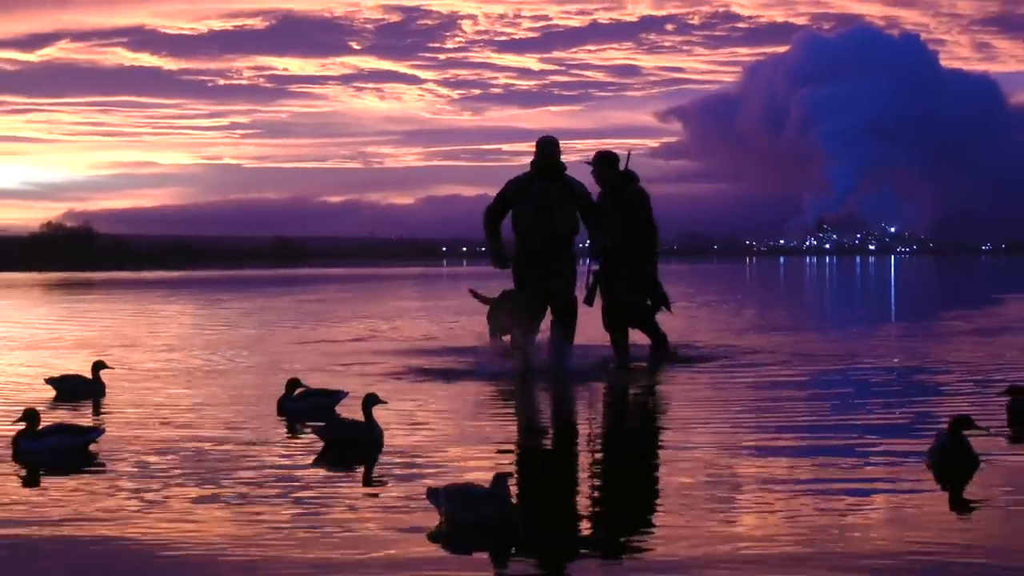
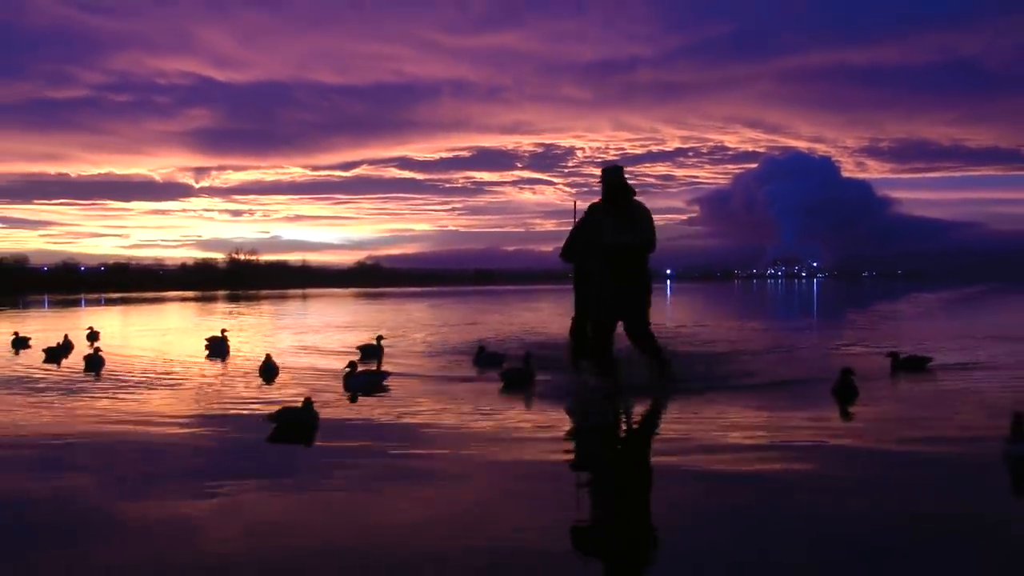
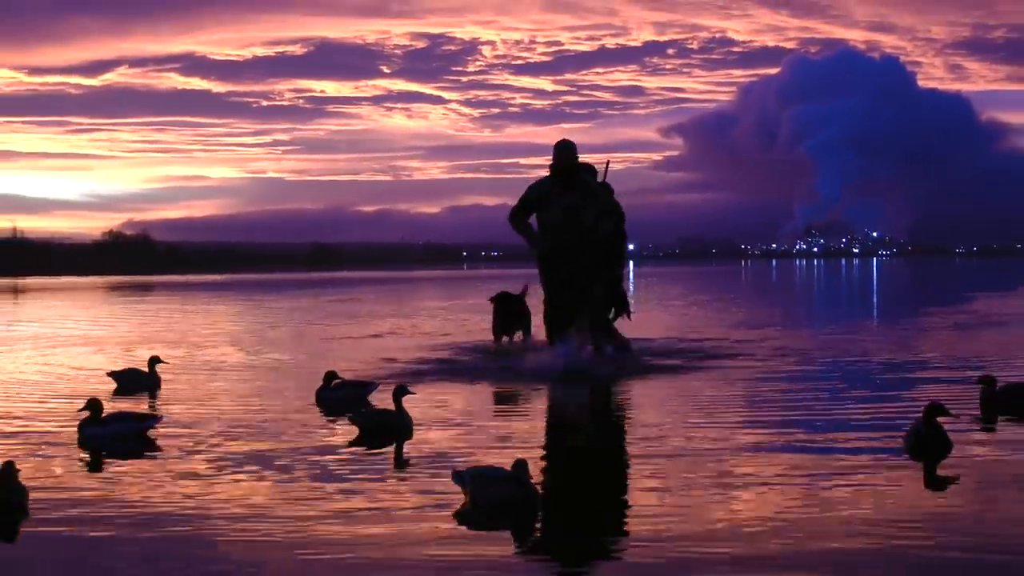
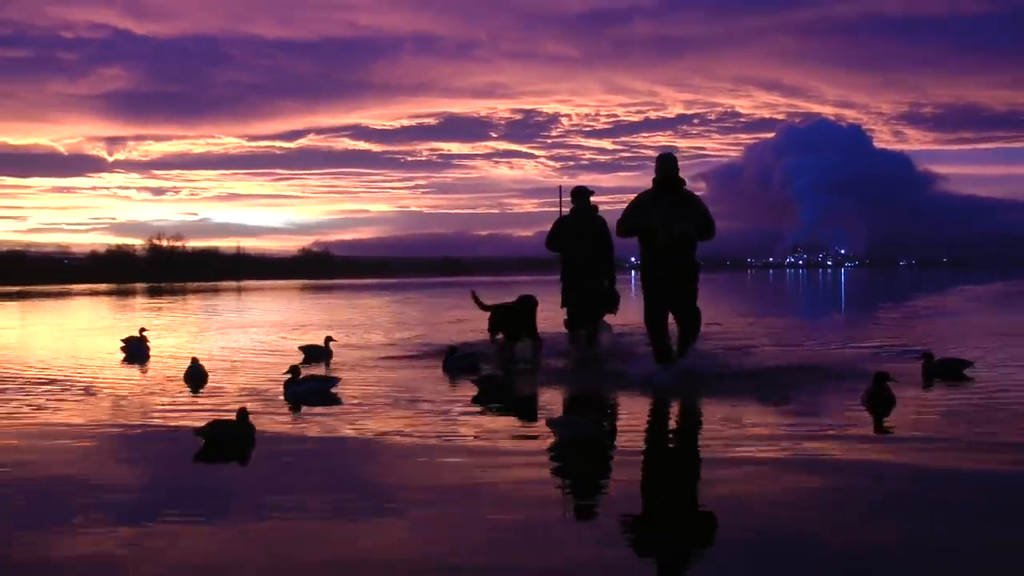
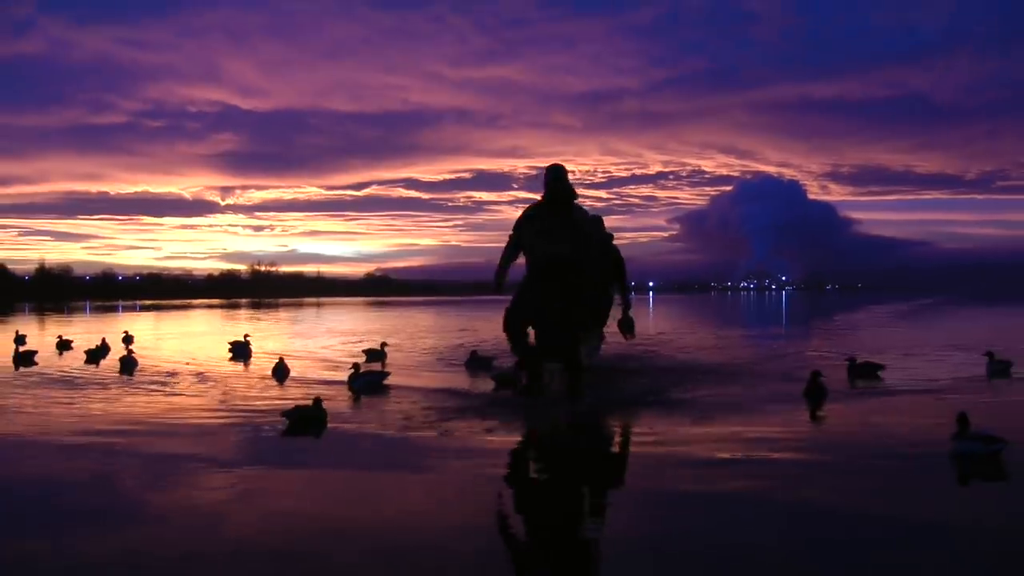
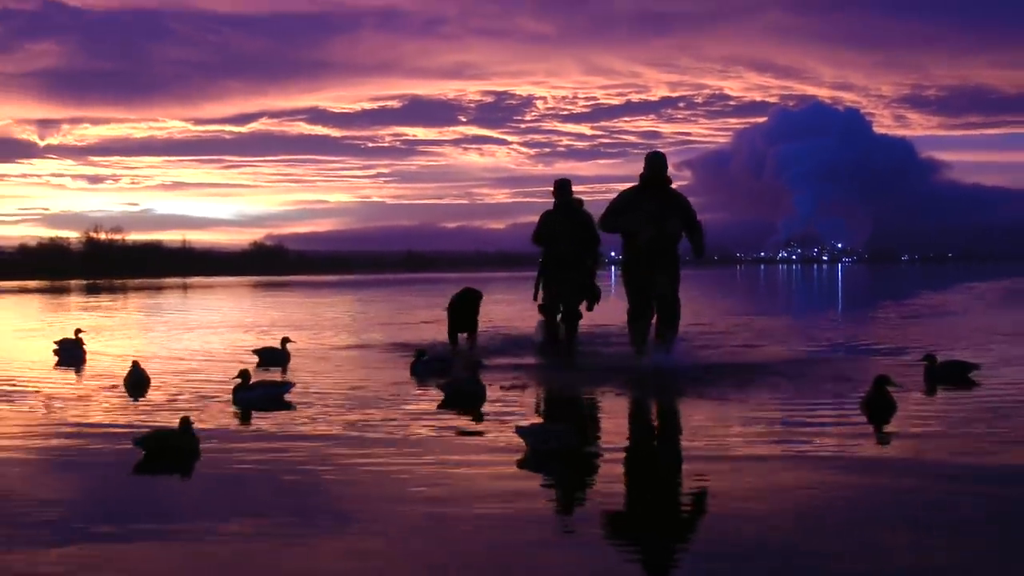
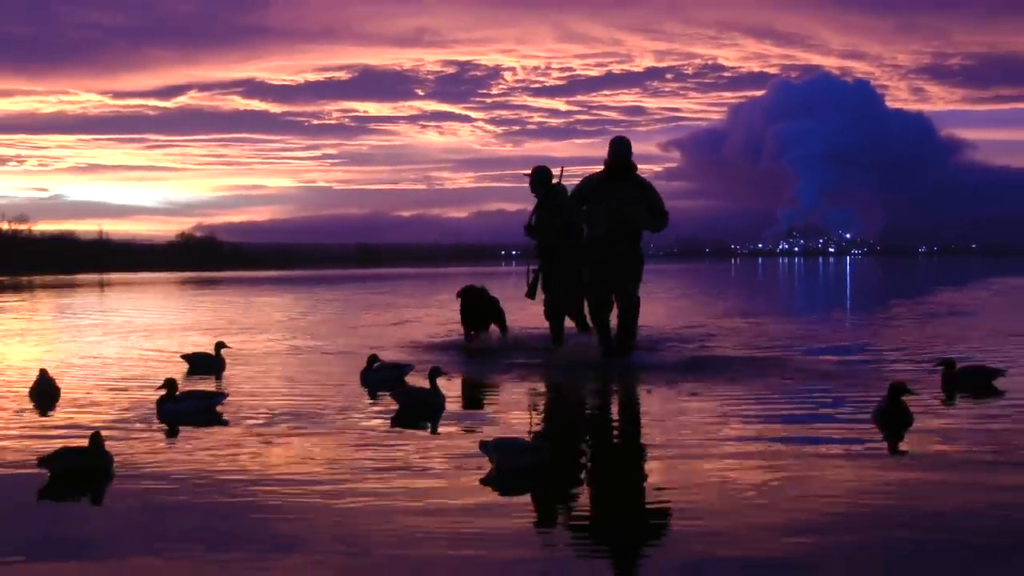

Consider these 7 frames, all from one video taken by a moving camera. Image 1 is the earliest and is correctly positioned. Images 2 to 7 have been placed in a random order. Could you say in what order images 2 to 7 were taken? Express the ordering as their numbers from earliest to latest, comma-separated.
3, 7, 6, 4, 2, 5
